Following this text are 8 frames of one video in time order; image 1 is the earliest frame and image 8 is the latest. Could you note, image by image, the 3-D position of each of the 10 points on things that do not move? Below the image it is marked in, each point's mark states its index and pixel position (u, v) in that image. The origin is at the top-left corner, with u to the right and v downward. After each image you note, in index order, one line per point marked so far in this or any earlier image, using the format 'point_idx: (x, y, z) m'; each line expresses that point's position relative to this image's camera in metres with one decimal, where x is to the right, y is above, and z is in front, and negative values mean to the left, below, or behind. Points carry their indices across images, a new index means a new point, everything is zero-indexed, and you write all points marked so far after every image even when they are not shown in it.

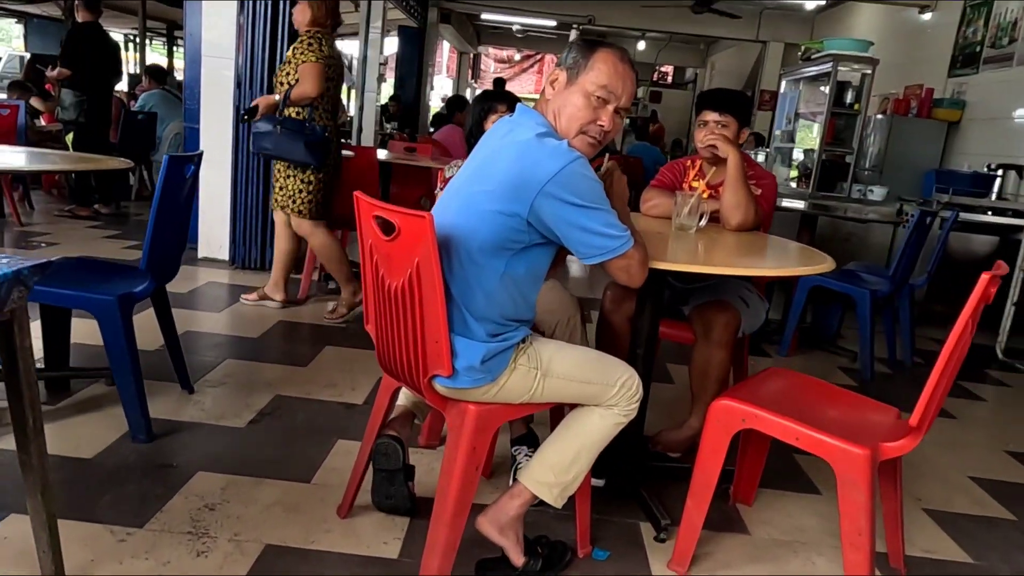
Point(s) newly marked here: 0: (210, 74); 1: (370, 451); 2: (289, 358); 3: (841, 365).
0: (-1.7, +1.2, +4.2) m
1: (-0.3, -0.4, +1.8) m
2: (-0.9, -0.3, +2.9) m
3: (+1.6, -0.4, +3.7) m
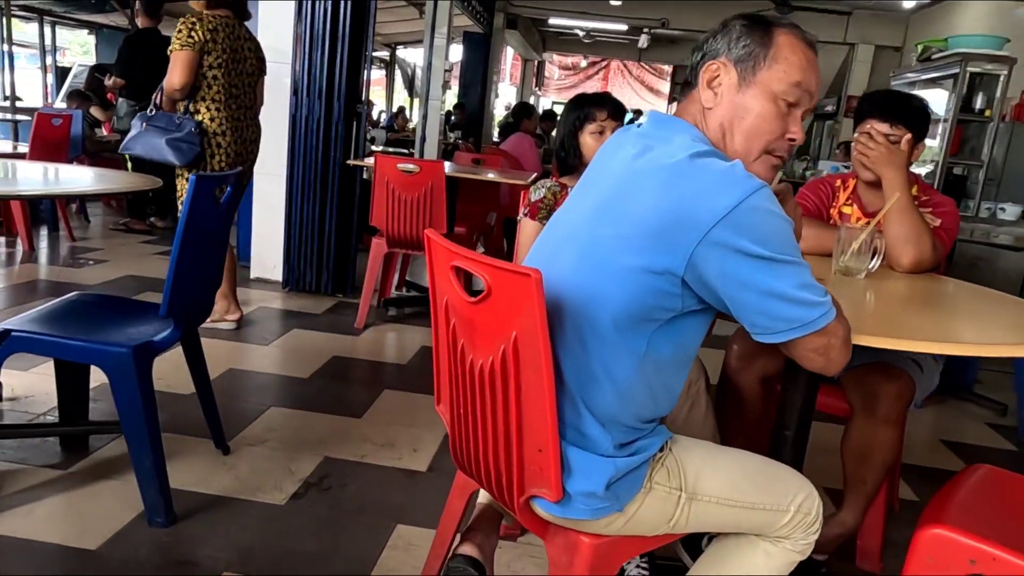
0: (-1.3, +1.1, +3.9) m
1: (-0.1, -0.5, +1.3) m
2: (-0.6, -0.4, +2.5) m
3: (+2.0, -0.5, +3.1) m
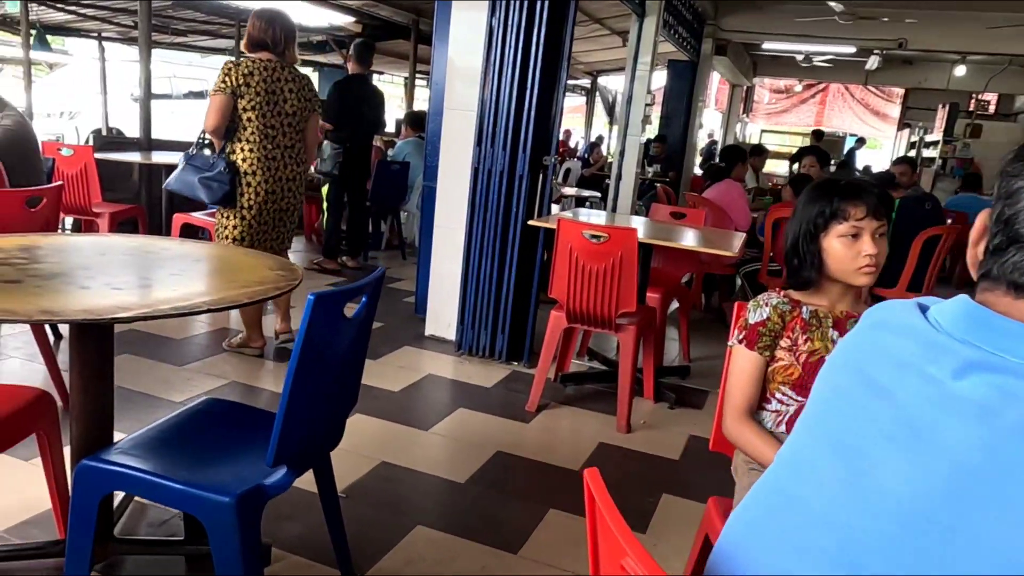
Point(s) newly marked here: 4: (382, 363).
0: (-0.3, +0.8, +3.6) m
1: (+0.1, -0.8, +0.9) m
2: (0.0, -0.7, +2.1) m
3: (+2.6, -1.0, +2.0) m
4: (-0.6, -0.4, +3.5) m
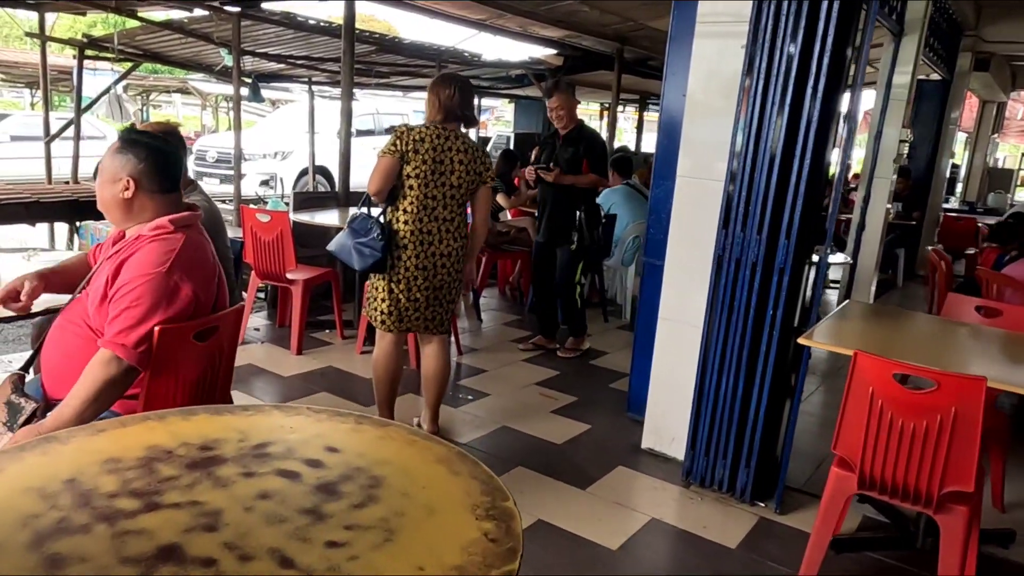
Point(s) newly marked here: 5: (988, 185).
0: (+0.7, +0.3, +2.9) m
1: (+0.3, -1.2, +0.1) m
2: (+0.5, -1.1, +1.3) m
3: (+3.0, -1.5, +0.7) m
4: (+0.3, -0.8, +2.8) m
5: (+7.6, +1.6, +12.0) m
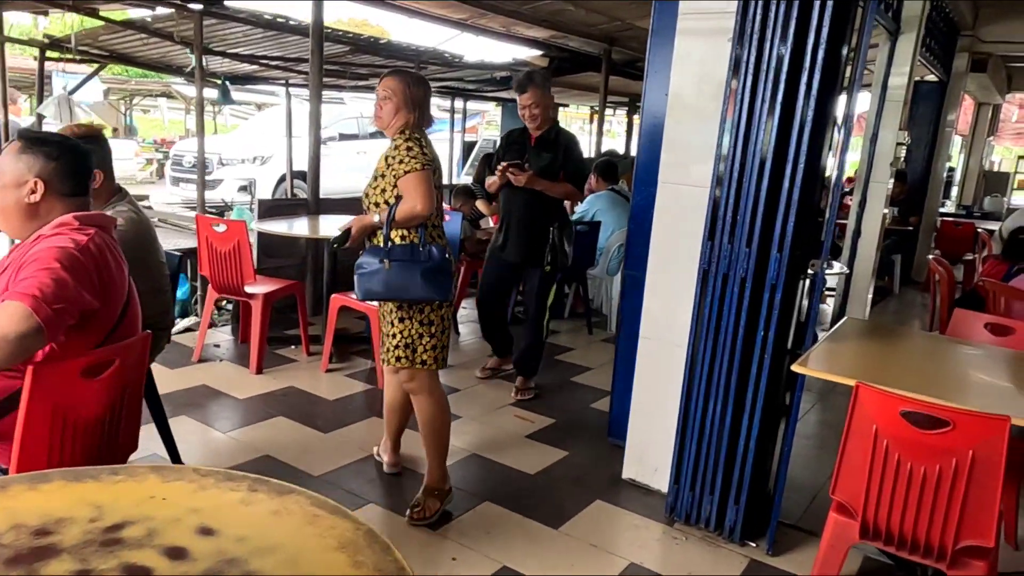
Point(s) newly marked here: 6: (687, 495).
0: (+0.6, +0.3, +2.6) m
1: (+0.2, -1.2, -0.1) m
2: (+0.4, -1.1, +1.1) m
3: (+2.9, -1.5, +0.4) m
4: (+0.2, -0.8, +2.5) m
5: (+7.4, +1.6, +11.8) m
6: (+0.6, -0.7, +2.6) m
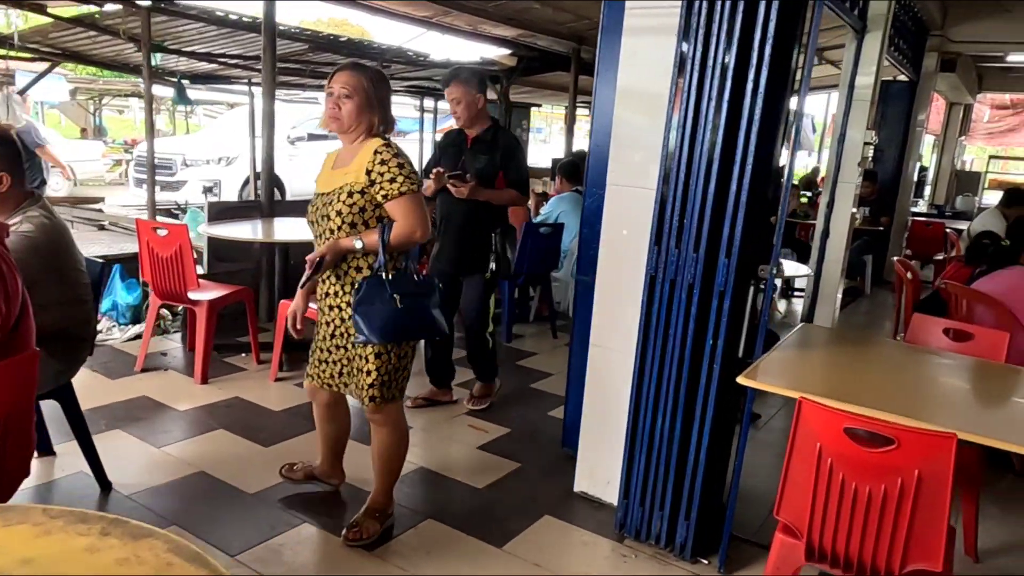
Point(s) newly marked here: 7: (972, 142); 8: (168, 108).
0: (+0.4, +0.3, +2.5) m
1: (+0.1, -1.2, -0.3) m
2: (+0.2, -1.2, +1.0) m
3: (+2.8, -1.5, +0.4) m
4: (0.0, -0.9, +2.4) m
5: (+7.0, +1.6, +11.8) m
6: (+0.4, -0.7, +2.5) m
7: (+8.5, +2.7, +13.6) m
8: (-6.3, +3.3, +13.7) m
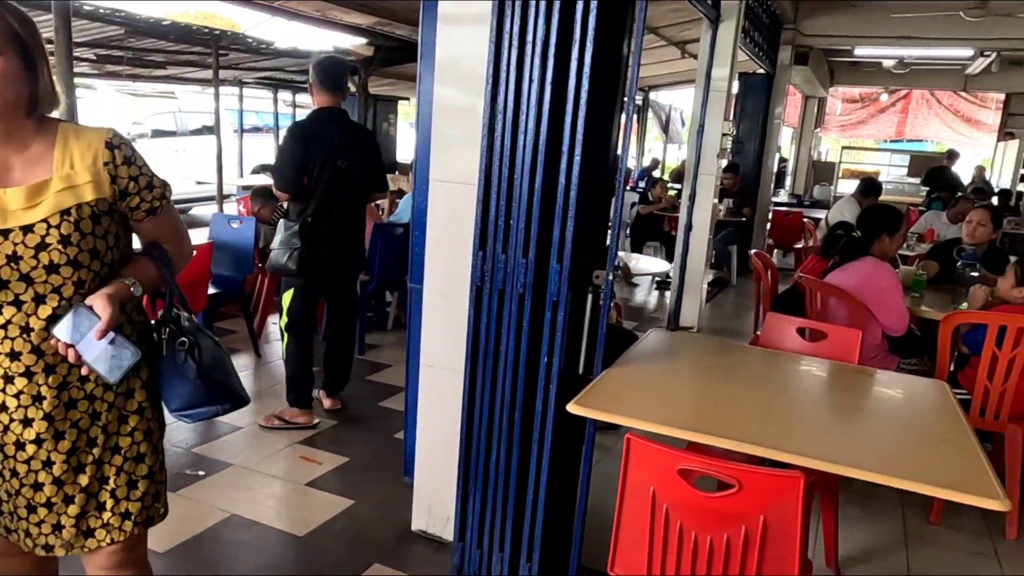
0: (-0.2, +0.2, +2.2) m
1: (0.0, -1.3, -0.6) m
2: (0.0, -1.2, +0.6) m
3: (+2.6, -1.5, +0.4) m
4: (-0.5, -0.9, +2.1) m
5: (+5.0, +1.8, +12.4) m
6: (-0.1, -0.8, +2.2) m
7: (+6.1, +3.0, +14.4) m
8: (-8.5, +3.0, +12.2) m
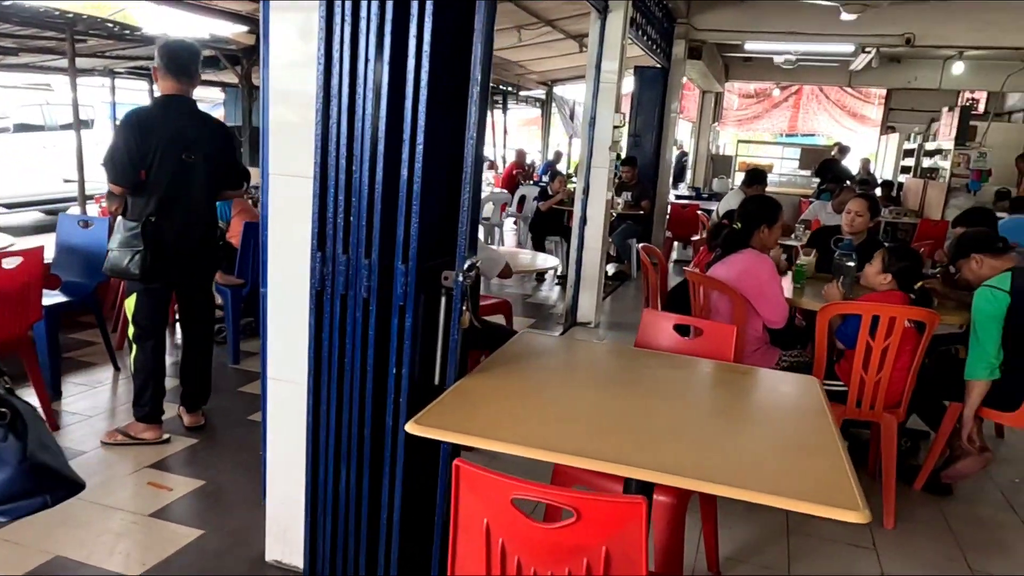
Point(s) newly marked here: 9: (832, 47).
0: (-0.6, +0.2, +2.0) m
1: (0.0, -1.3, -0.8) m
2: (-0.2, -1.2, +0.4) m
3: (+2.4, -1.4, +0.5) m
4: (-0.9, -0.9, +1.8) m
5: (+3.4, +2.0, +12.6) m
6: (-0.5, -0.8, +2.0) m
7: (+4.2, +3.1, +14.7) m
8: (-10.0, +2.8, +11.0) m
9: (+3.4, +2.6, +7.9) m
